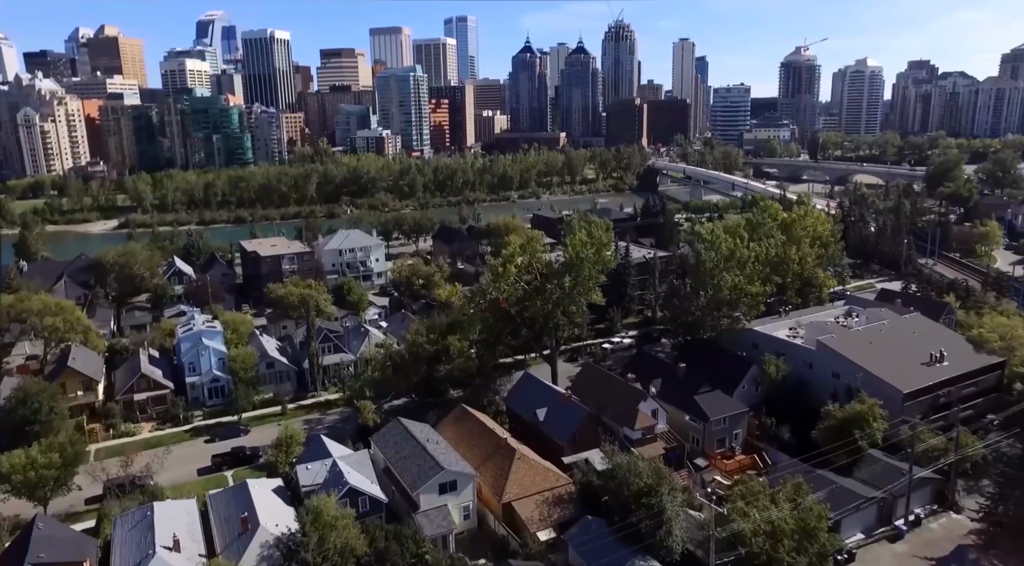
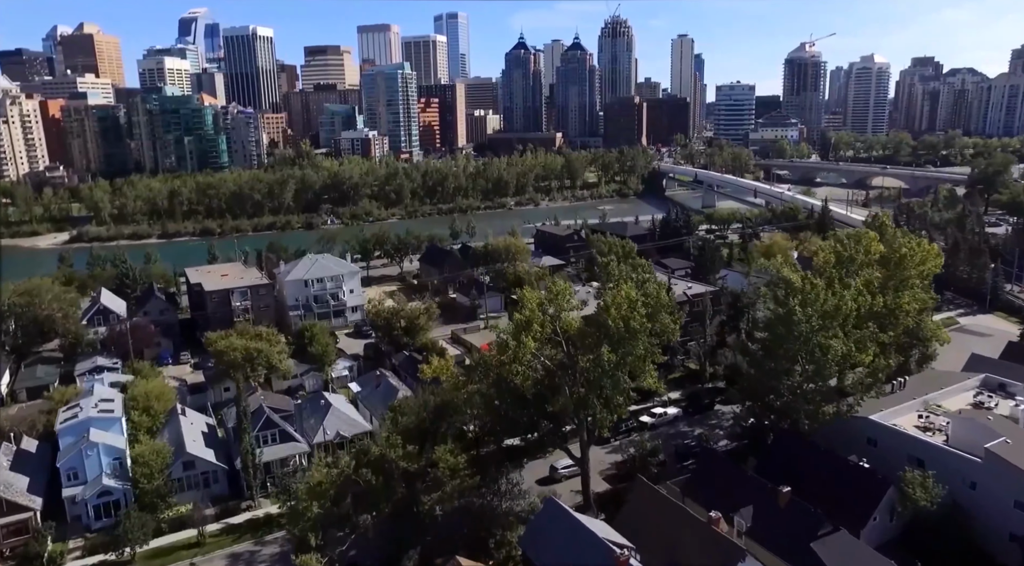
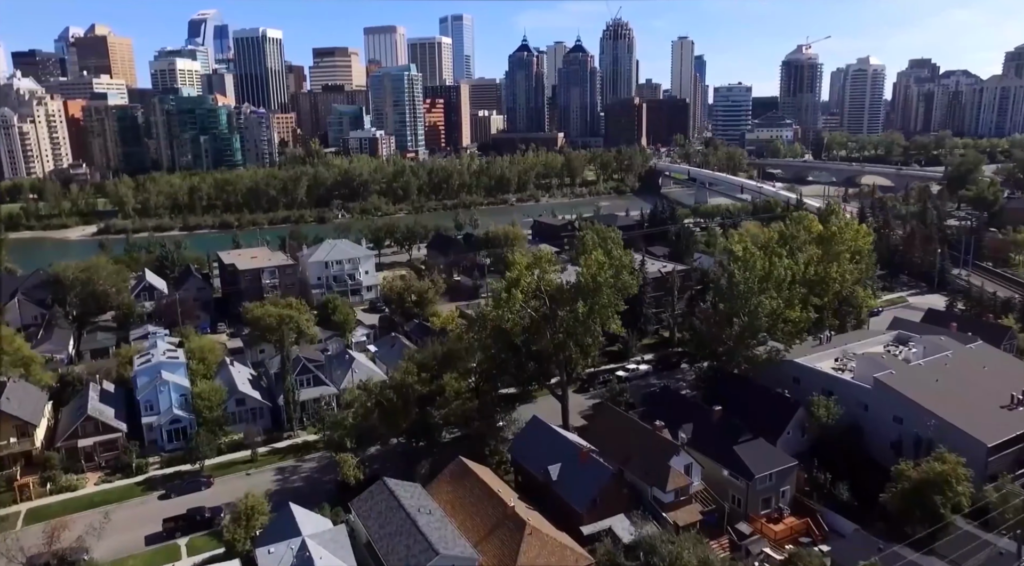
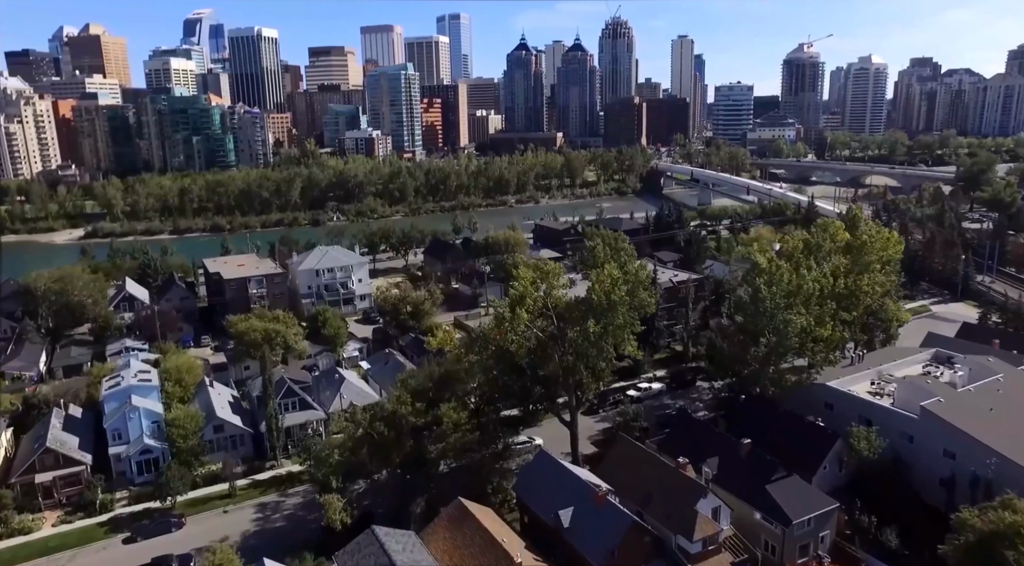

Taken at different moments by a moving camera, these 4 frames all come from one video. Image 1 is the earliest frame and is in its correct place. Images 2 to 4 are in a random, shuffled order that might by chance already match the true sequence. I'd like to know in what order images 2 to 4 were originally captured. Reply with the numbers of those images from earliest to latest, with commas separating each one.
3, 4, 2
